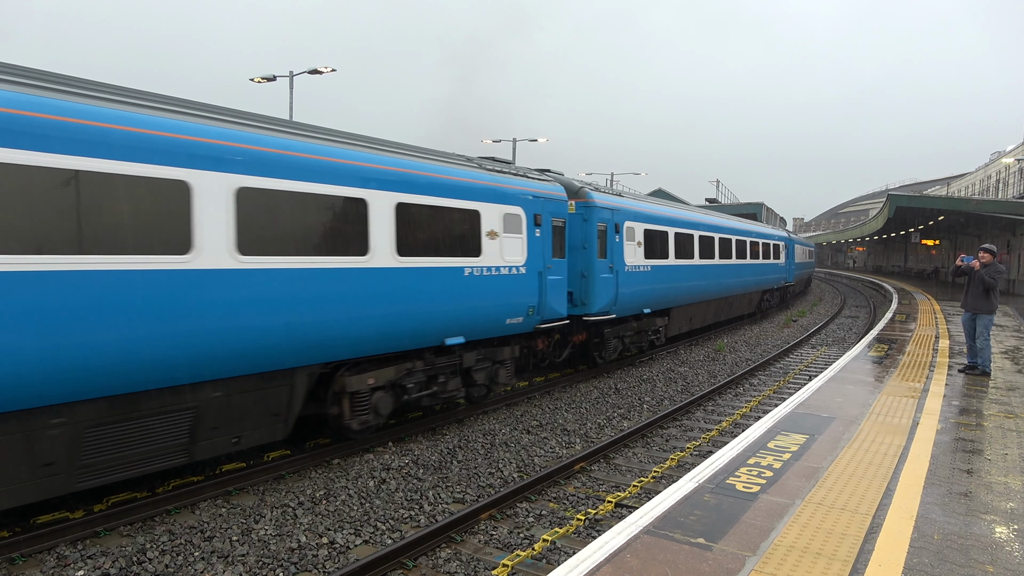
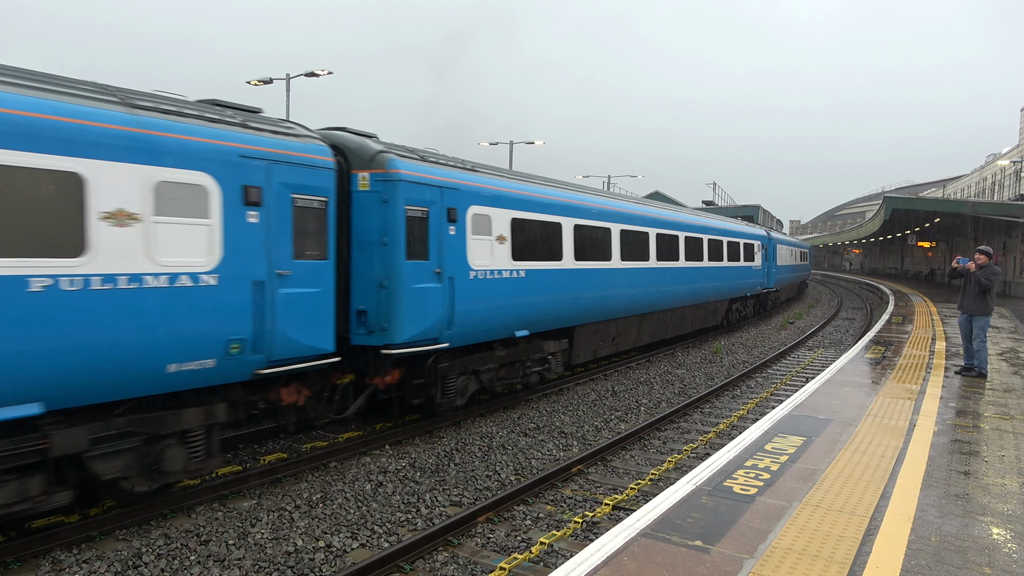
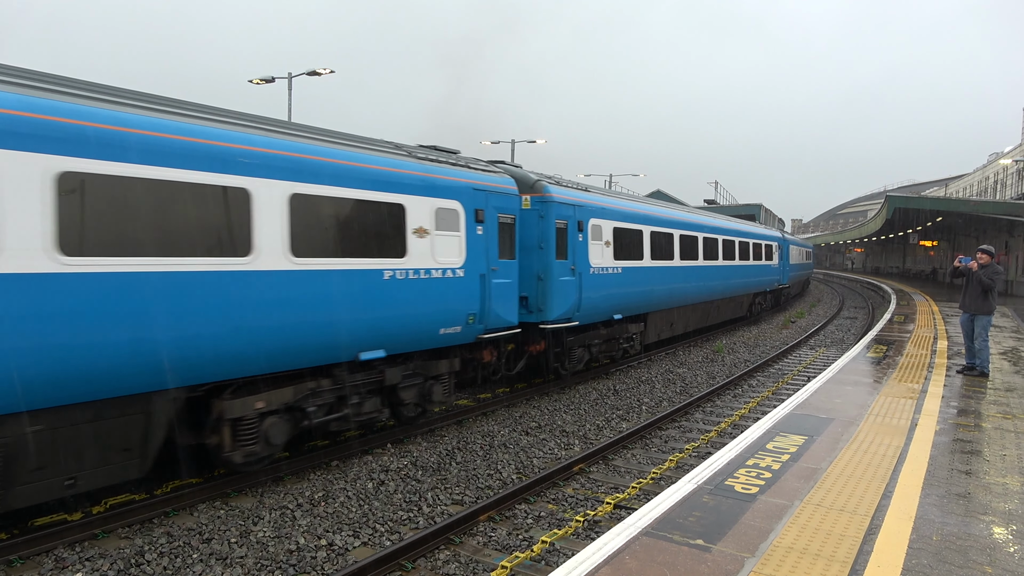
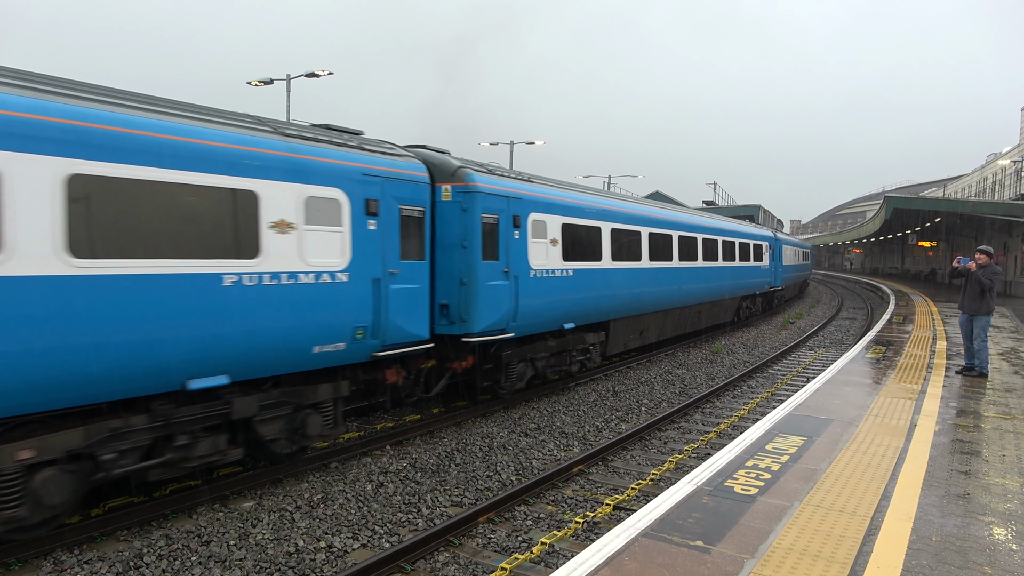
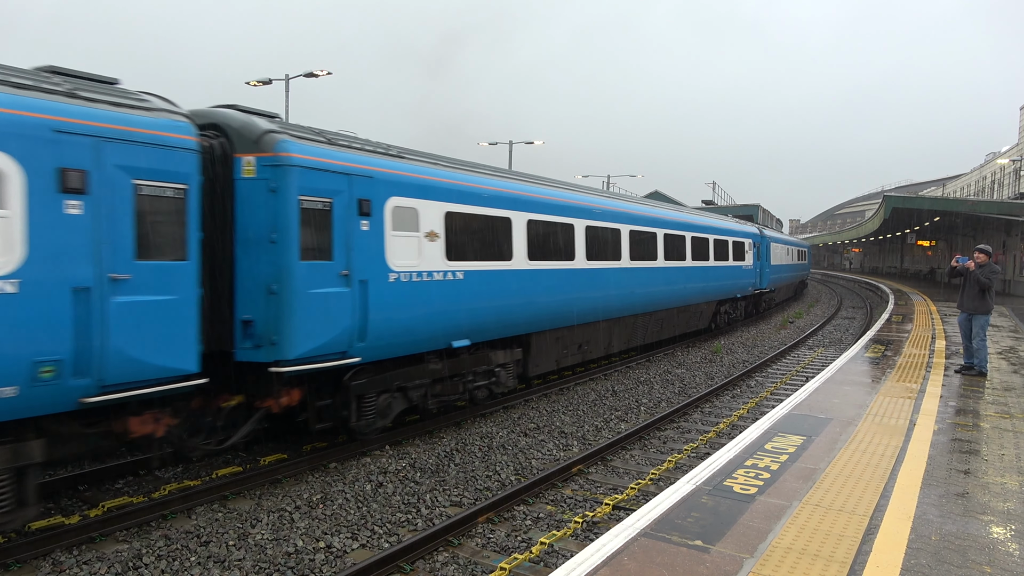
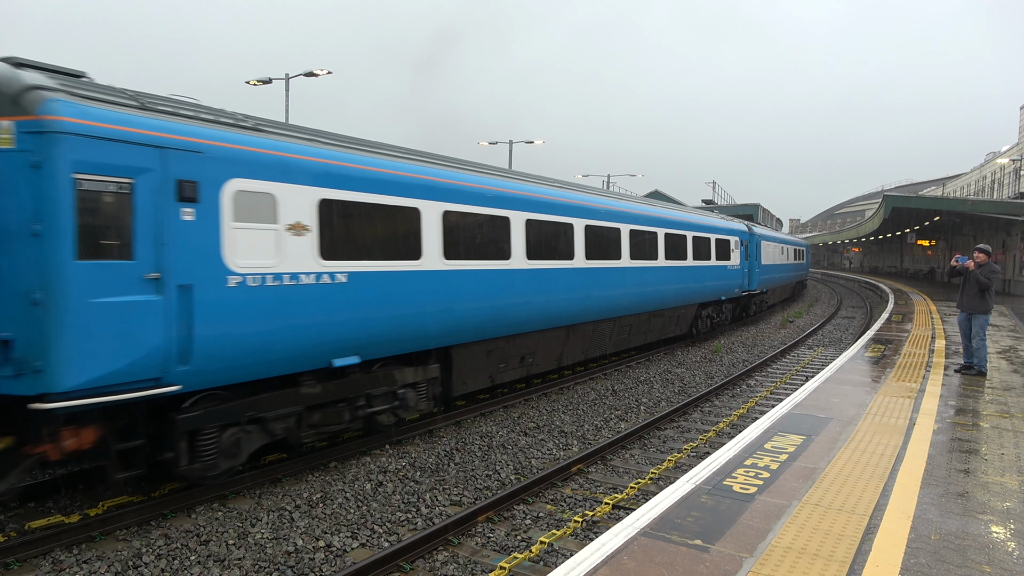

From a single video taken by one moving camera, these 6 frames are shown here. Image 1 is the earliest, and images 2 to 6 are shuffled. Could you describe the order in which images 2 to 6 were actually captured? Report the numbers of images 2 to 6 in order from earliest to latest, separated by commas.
3, 4, 2, 5, 6
